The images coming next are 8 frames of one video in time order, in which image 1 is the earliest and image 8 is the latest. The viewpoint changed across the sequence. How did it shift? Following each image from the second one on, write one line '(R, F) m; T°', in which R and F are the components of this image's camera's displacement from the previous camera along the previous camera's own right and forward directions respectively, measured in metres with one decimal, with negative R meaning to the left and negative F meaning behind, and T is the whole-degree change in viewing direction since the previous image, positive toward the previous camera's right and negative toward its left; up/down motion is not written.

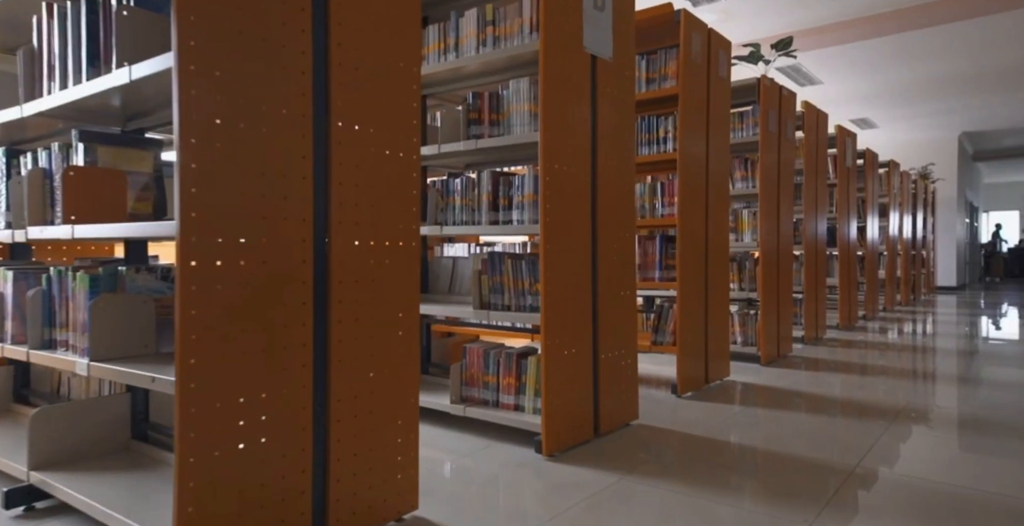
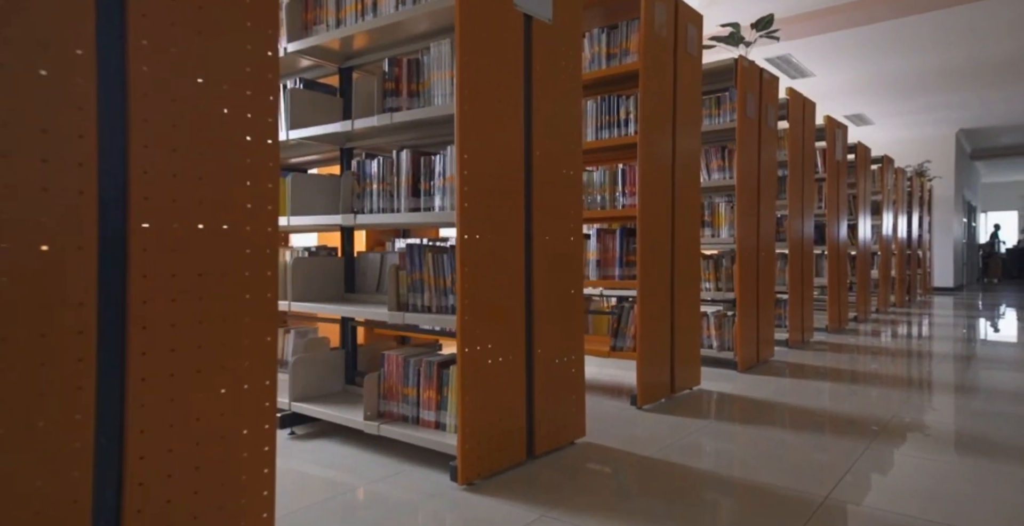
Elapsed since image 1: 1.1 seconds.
(+0.3, +0.4) m; 0°
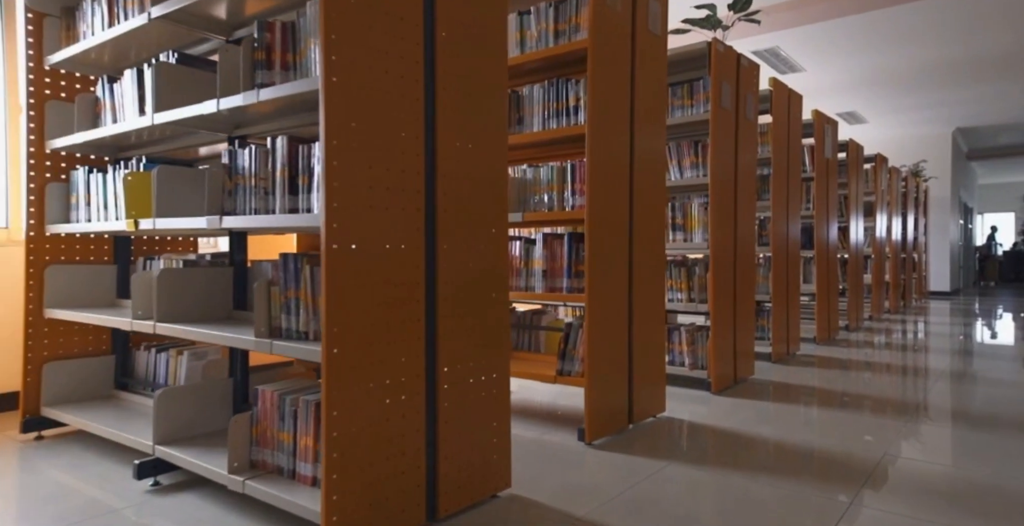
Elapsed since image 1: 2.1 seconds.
(+0.3, +0.4) m; 0°
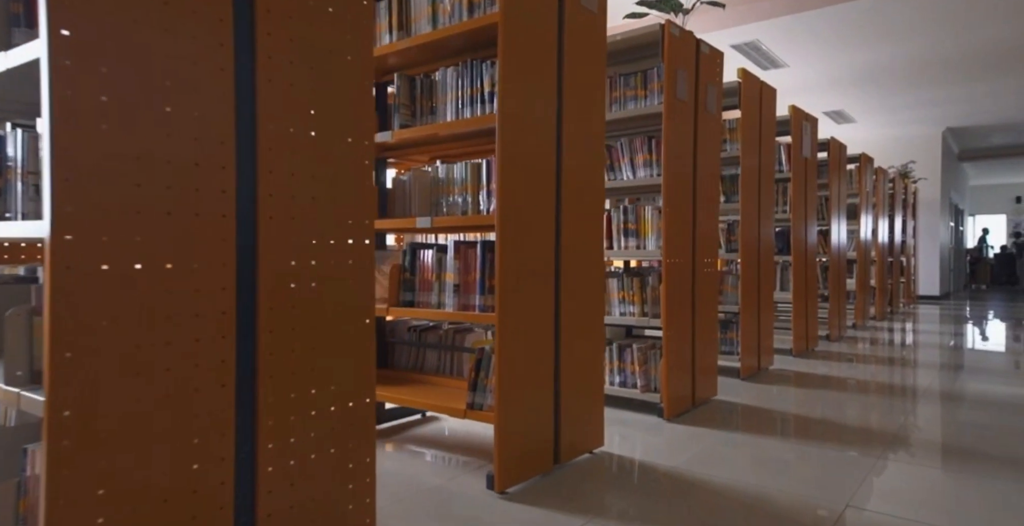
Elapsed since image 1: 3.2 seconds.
(+0.3, +0.4) m; +1°
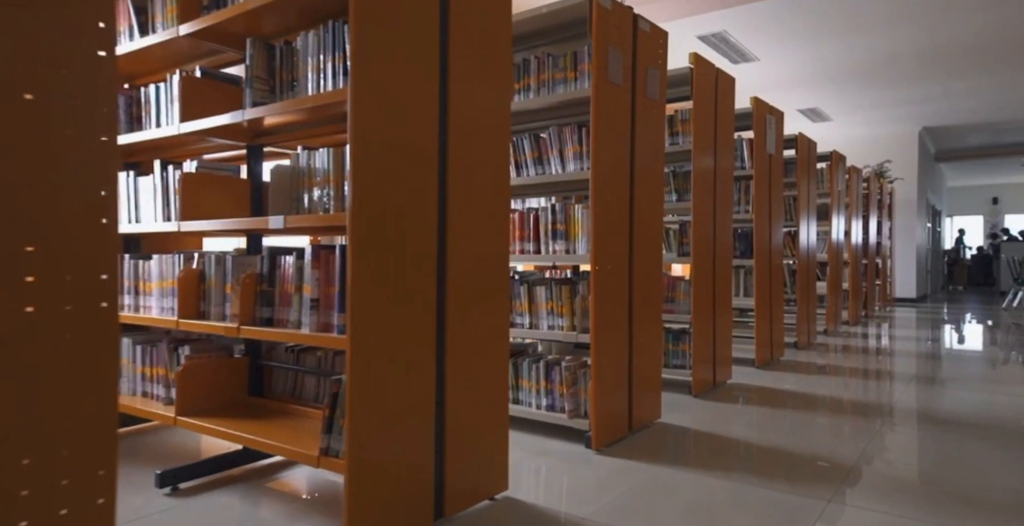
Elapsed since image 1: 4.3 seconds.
(+0.3, +0.5) m; +1°
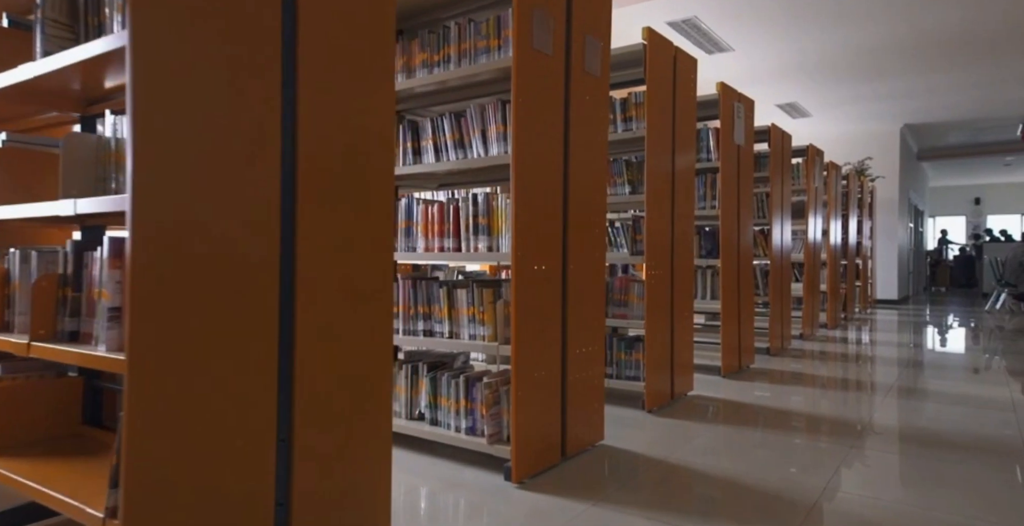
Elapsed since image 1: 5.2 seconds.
(+0.3, +0.4) m; +1°
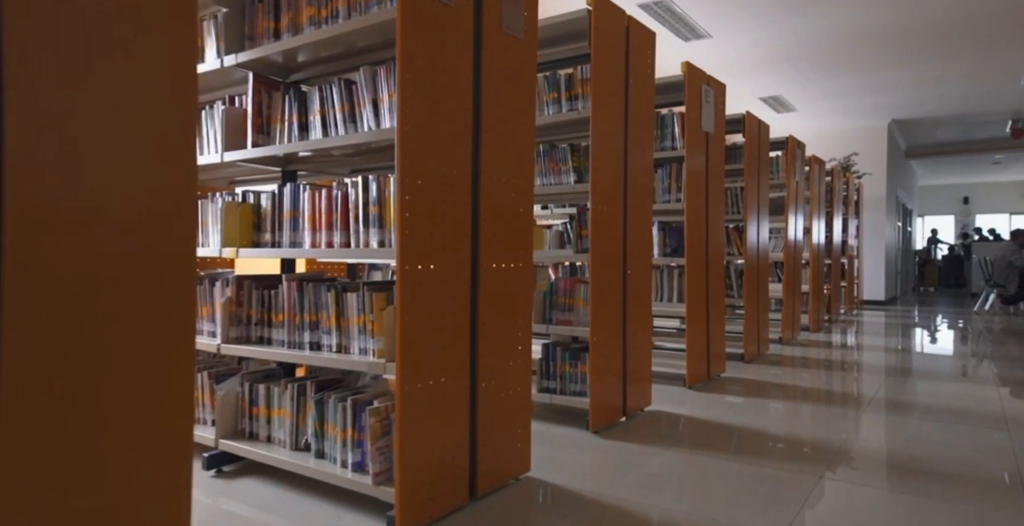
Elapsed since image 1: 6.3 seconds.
(+0.3, +0.5) m; +1°
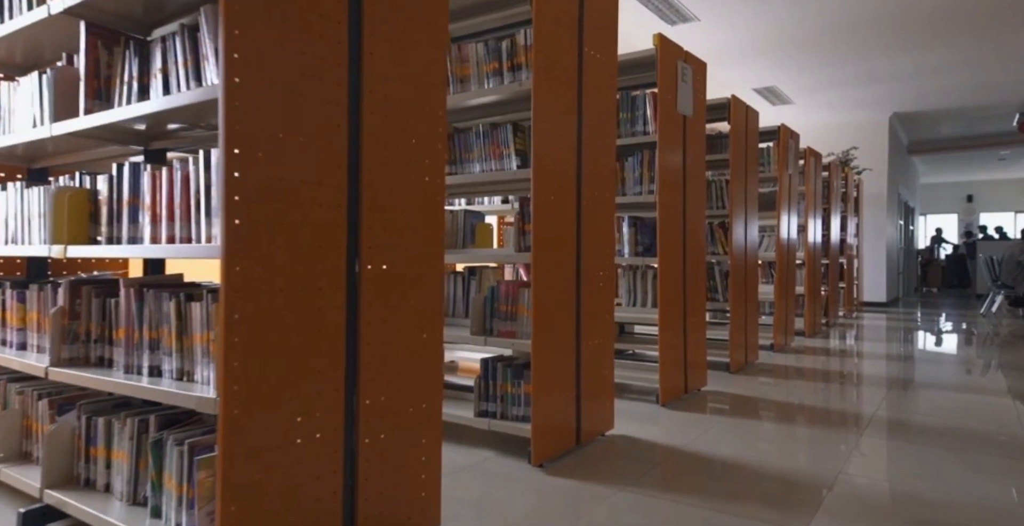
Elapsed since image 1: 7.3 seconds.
(+0.3, +0.5) m; 0°
